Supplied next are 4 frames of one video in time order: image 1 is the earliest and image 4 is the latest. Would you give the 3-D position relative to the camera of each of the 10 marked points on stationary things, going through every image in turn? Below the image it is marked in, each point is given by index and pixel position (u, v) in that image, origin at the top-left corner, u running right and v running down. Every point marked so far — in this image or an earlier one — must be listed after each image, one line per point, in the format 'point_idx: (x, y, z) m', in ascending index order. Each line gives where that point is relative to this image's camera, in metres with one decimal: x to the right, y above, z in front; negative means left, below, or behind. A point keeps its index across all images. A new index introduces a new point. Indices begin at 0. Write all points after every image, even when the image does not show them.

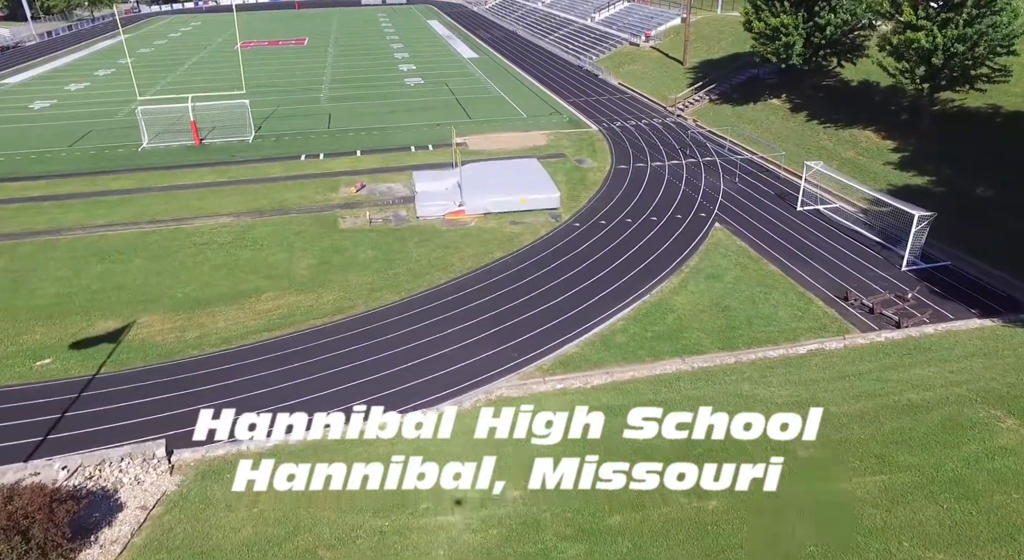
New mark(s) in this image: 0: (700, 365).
0: (+5.3, -2.5, +19.7) m
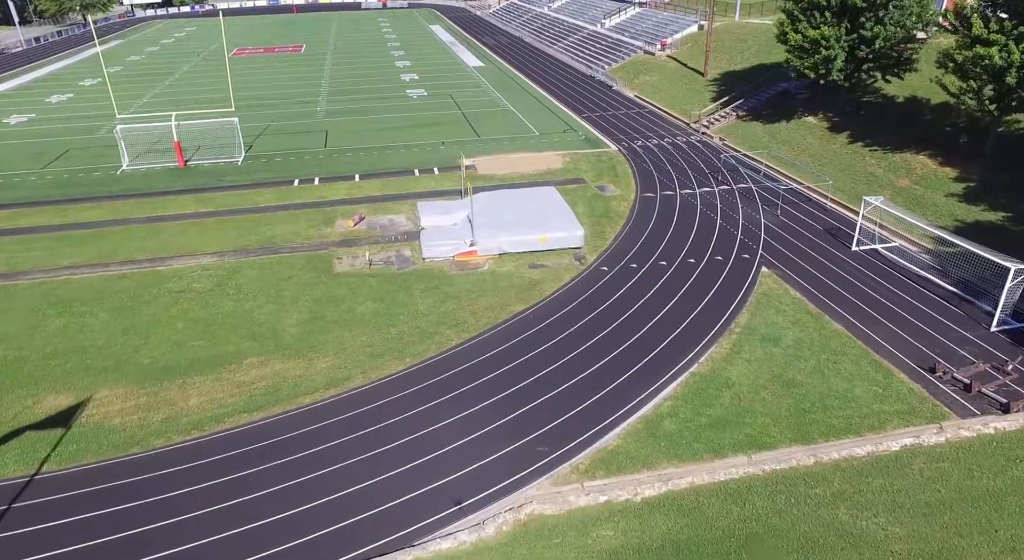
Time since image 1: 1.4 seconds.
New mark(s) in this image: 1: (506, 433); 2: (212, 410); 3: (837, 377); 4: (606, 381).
0: (+6.0, -4.3, +16.2) m
1: (-0.1, -3.9, +17.9) m
2: (-8.1, -3.5, +18.9) m
3: (+8.8, -2.7, +19.0) m
4: (+2.6, -2.8, +19.6) m
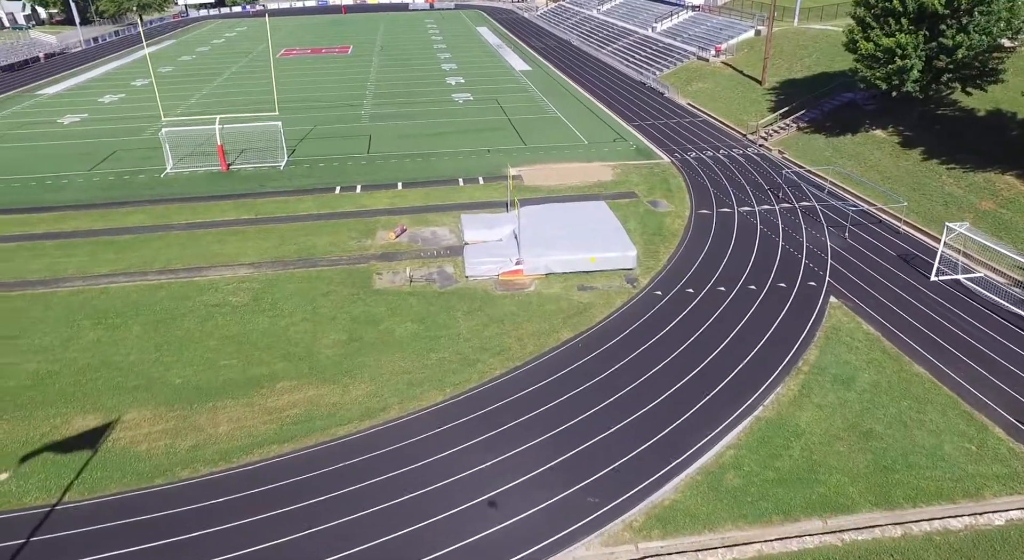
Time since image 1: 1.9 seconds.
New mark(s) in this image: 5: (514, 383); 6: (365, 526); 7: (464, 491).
0: (+7.0, -5.2, +14.4) m
1: (+0.9, -4.6, +16.5) m
2: (-6.9, -4.1, +17.9) m
3: (+9.9, -3.7, +17.1) m
4: (+3.8, -3.7, +18.1) m
5: (0.0, -2.9, +19.8) m
6: (-3.3, -5.4, +15.5) m
7: (-1.2, -4.9, +16.2) m
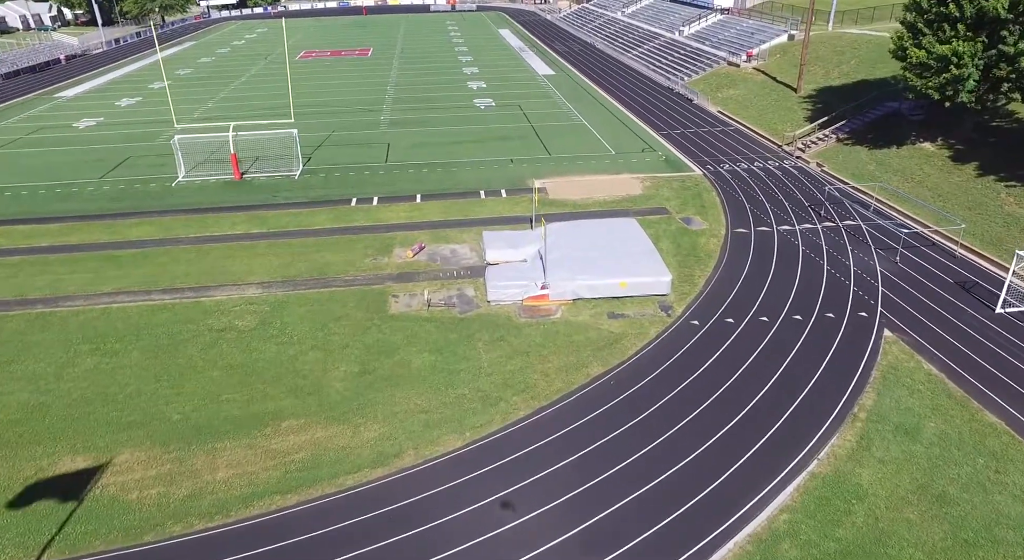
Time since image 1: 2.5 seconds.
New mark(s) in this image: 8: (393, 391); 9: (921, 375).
0: (+7.5, -6.2, +12.5) m
1: (+1.5, -5.5, +14.7) m
2: (-6.3, -4.8, +16.4) m
3: (+10.5, -4.6, +15.1) m
4: (+4.4, -4.5, +16.2) m
5: (+0.7, -3.7, +18.1) m
6: (-2.8, -6.2, +13.8) m
7: (-0.6, -5.7, +14.5) m
8: (-3.3, -3.1, +19.5) m
9: (+11.3, -2.6, +19.4) m
